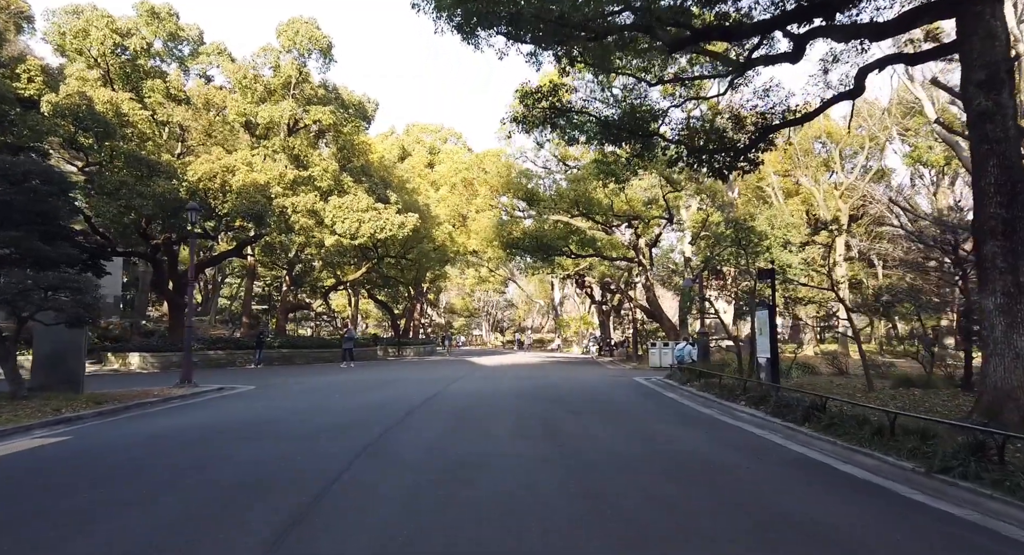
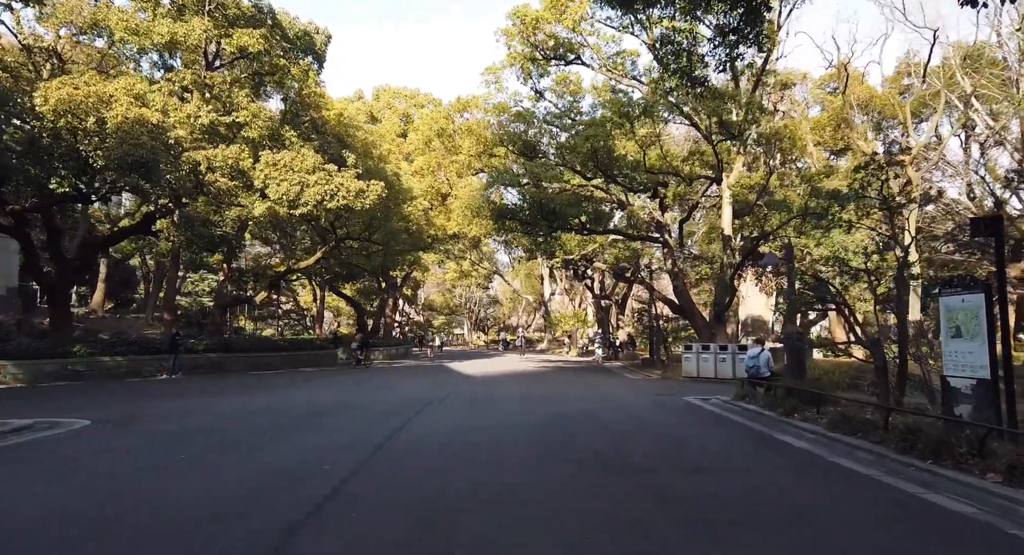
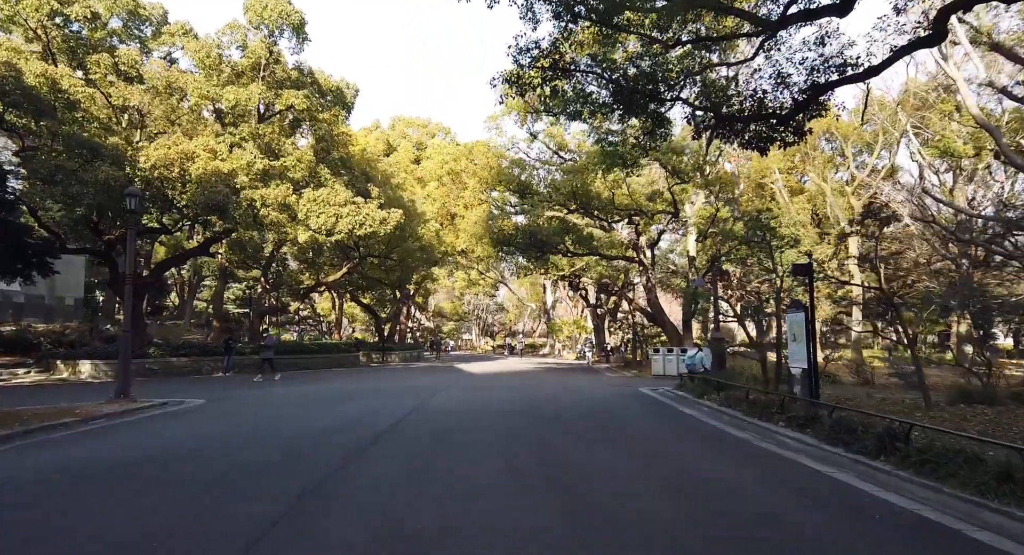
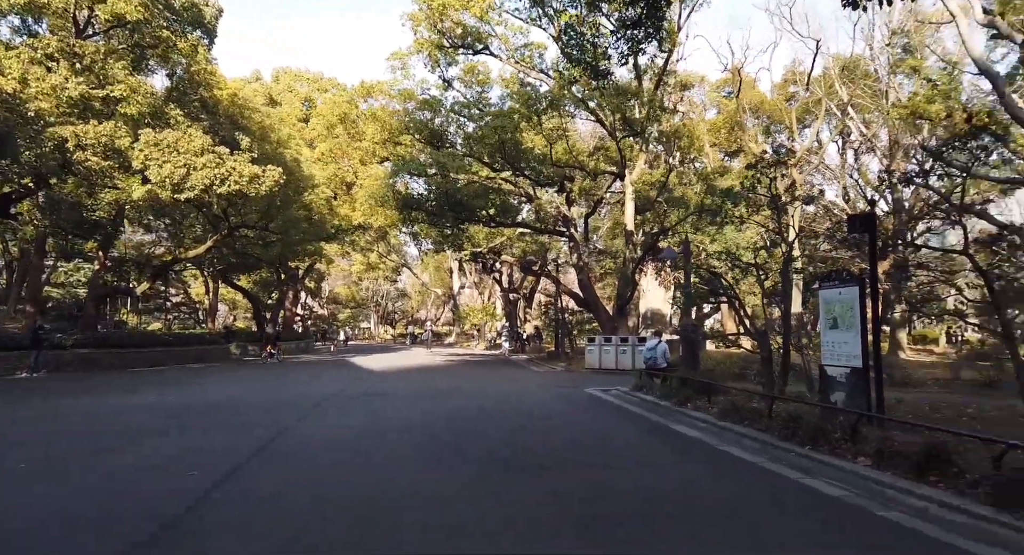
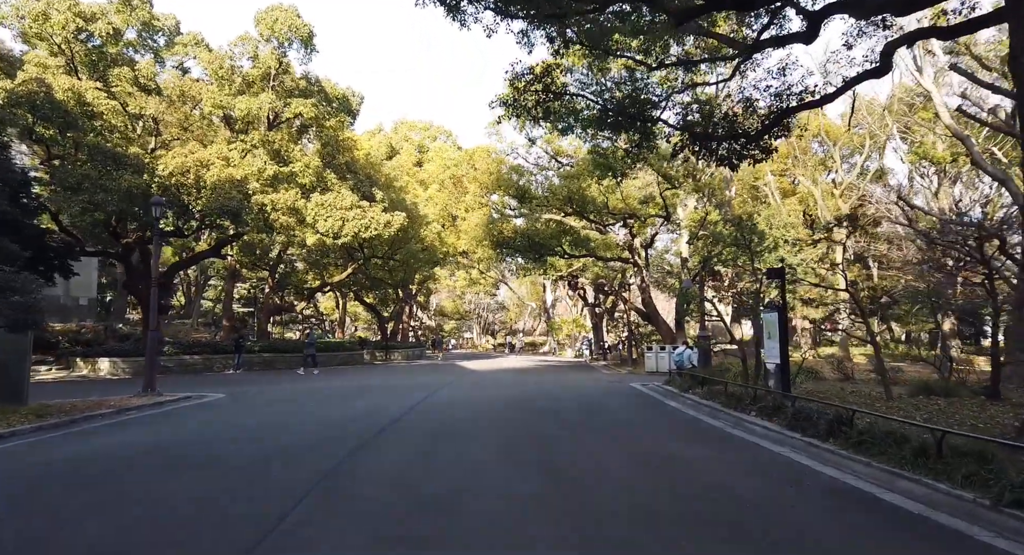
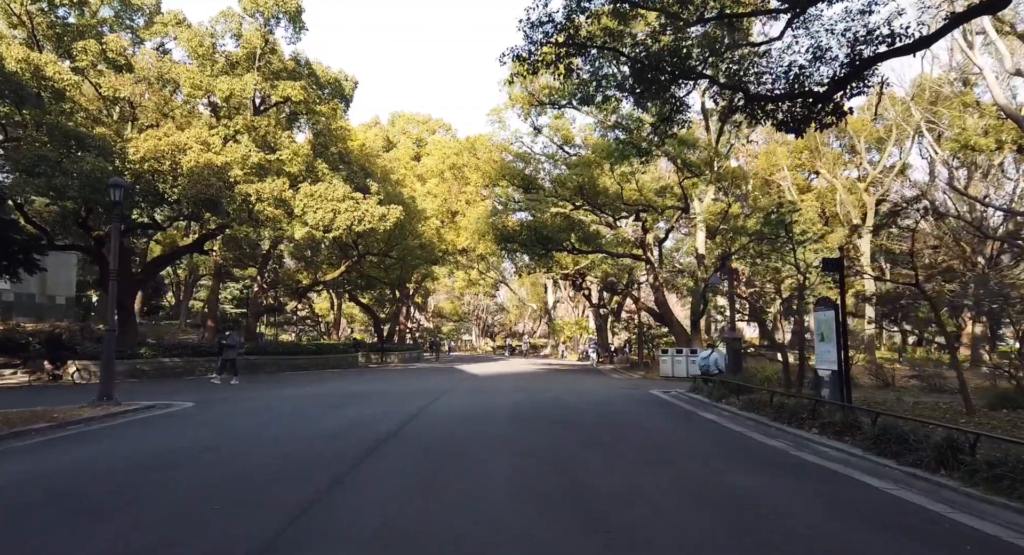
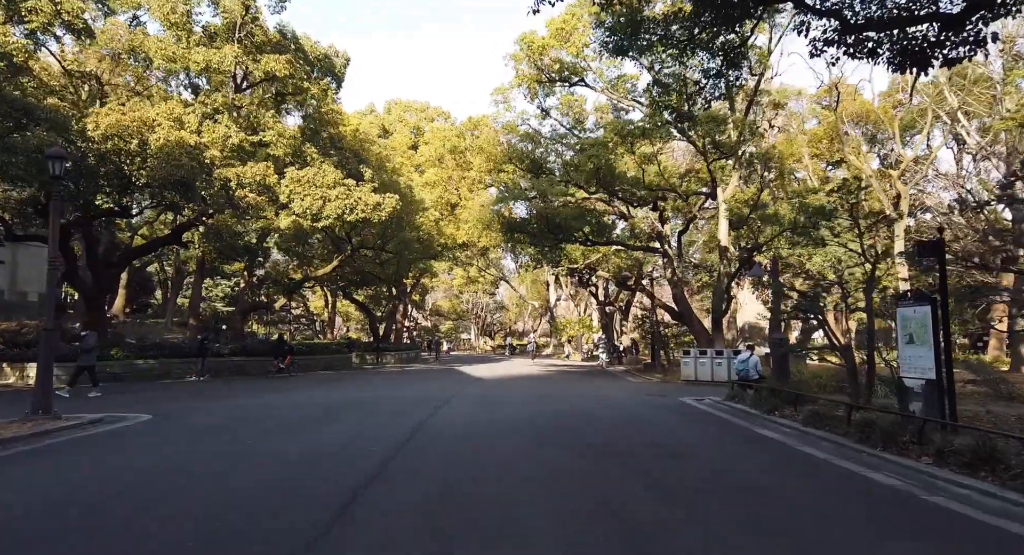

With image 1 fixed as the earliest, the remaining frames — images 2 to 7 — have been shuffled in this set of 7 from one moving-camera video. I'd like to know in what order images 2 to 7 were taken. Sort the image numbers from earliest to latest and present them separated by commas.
5, 3, 6, 7, 2, 4
